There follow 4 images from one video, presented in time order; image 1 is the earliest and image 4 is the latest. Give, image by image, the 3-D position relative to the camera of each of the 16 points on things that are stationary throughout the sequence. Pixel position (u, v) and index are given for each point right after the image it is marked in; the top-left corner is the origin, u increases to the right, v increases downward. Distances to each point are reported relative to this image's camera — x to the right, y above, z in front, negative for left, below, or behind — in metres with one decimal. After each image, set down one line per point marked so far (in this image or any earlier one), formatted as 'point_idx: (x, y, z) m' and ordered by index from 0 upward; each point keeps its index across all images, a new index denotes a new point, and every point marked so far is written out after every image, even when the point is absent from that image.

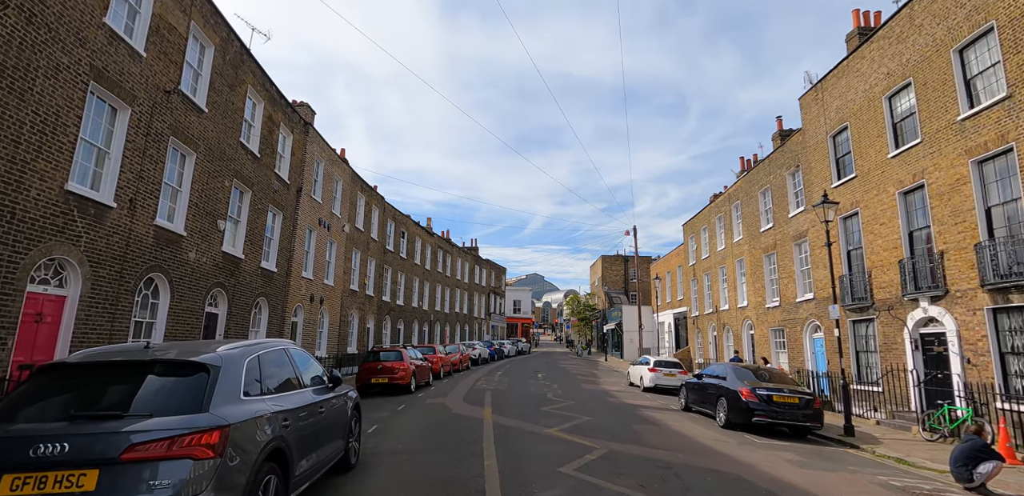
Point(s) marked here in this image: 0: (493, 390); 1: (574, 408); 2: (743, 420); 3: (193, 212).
0: (-0.6, -4.7, +15.8) m
1: (+1.6, -4.2, +12.6) m
2: (+5.2, -3.9, +10.8) m
3: (-7.3, +0.8, +11.0) m
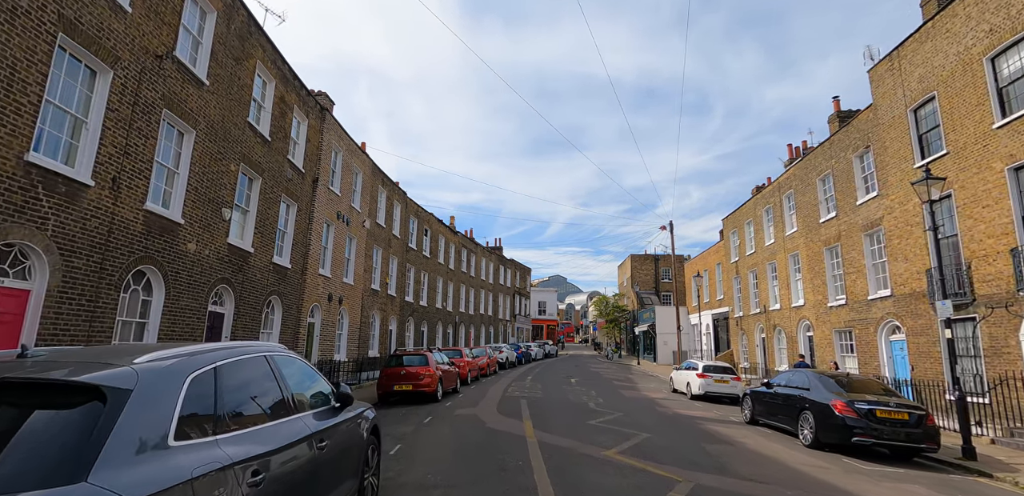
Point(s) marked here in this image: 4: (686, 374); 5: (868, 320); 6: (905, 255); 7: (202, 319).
0: (+0.5, -4.4, +14.2) m
1: (+2.6, -3.9, +10.9) m
2: (+6.1, -3.6, +9.0) m
3: (-6.4, +1.0, +9.8) m
4: (+6.7, -4.9, +18.6) m
5: (+11.7, -2.4, +16.0) m
6: (+11.7, -0.2, +14.5) m
7: (-6.5, -1.5, +10.1) m
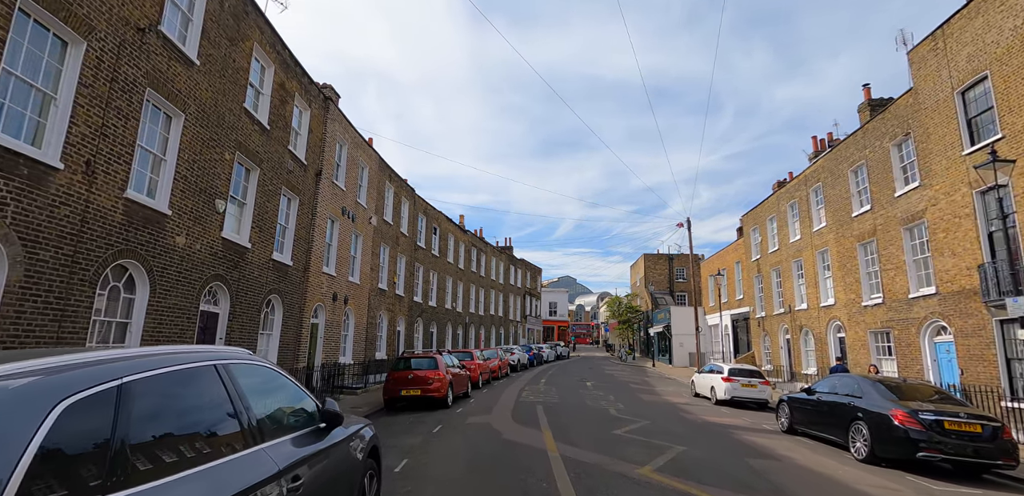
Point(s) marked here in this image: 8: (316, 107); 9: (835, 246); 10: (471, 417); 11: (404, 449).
0: (+0.9, -4.3, +13.3) m
1: (+2.9, -3.8, +9.9) m
2: (+6.4, -3.4, +8.0) m
3: (-6.1, +1.1, +9.0) m
4: (+7.2, -4.7, +17.6) m
5: (+12.2, -2.2, +14.8) m
6: (+12.1, 0.0, +13.3) m
7: (-6.2, -1.4, +9.3) m
8: (-5.9, +4.3, +14.6) m
9: (+12.6, +0.1, +18.8) m
10: (-0.9, -3.9, +11.2) m
11: (-1.8, -3.3, +8.1) m
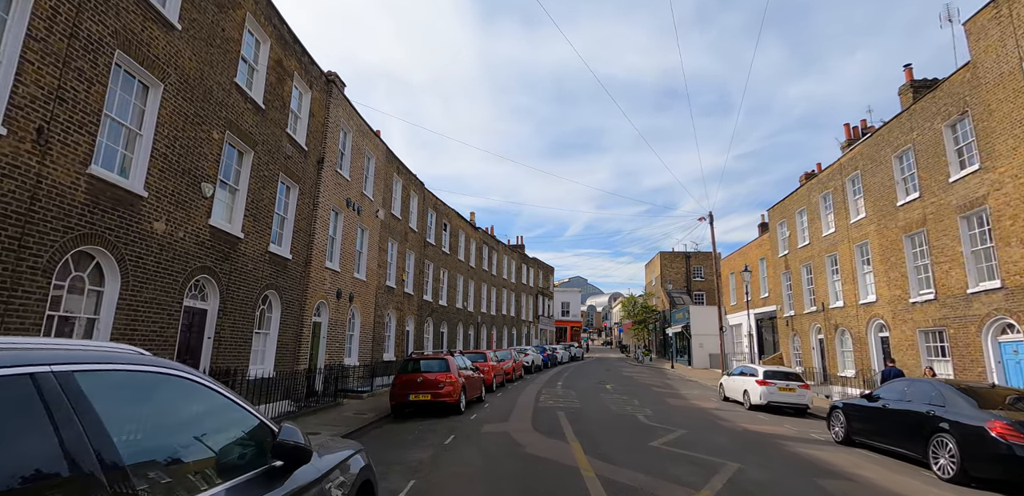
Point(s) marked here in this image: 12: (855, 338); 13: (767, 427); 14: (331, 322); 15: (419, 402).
0: (+1.4, -4.1, +12.1) m
1: (+3.3, -3.5, +8.7) m
2: (+6.7, -3.1, +6.7) m
3: (-5.8, +1.3, +7.9) m
4: (+7.8, -4.5, +16.3) m
5: (+12.7, -1.9, +13.4) m
6: (+12.6, +0.3, +11.9) m
7: (-5.8, -1.2, +8.3) m
8: (-5.5, +4.4, +13.5) m
9: (+13.1, +0.4, +17.4) m
10: (-0.5, -3.7, +10.1) m
11: (-1.4, -3.1, +6.9) m
12: (+13.2, -3.5, +18.6) m
13: (+6.3, -4.4, +11.8) m
14: (-5.4, -2.2, +14.5) m
15: (-2.2, -3.6, +11.3) m
